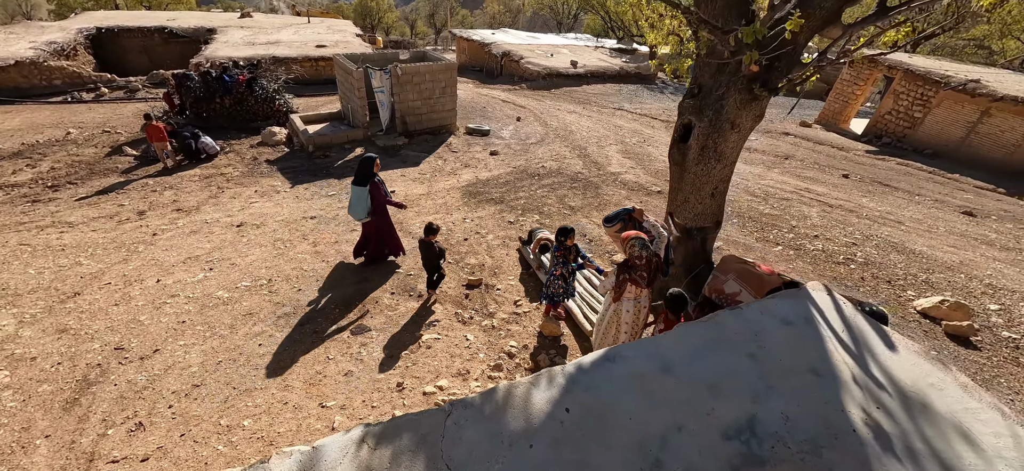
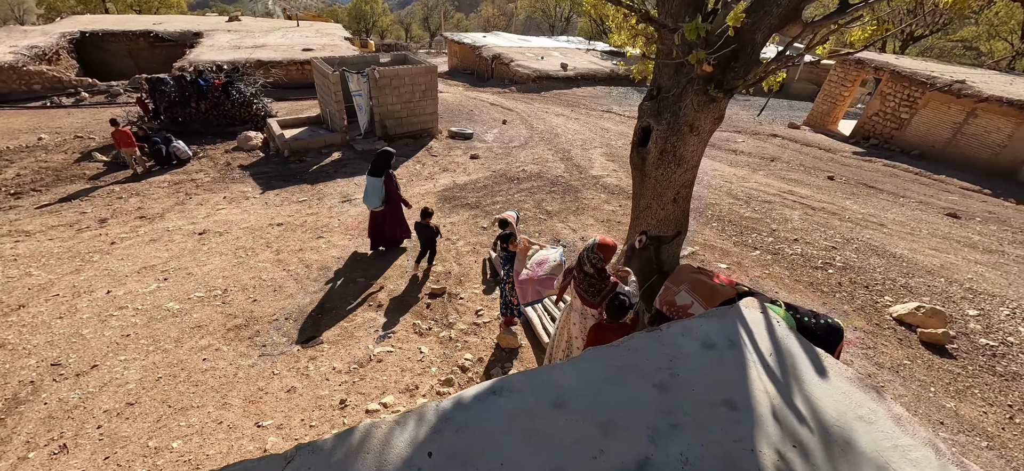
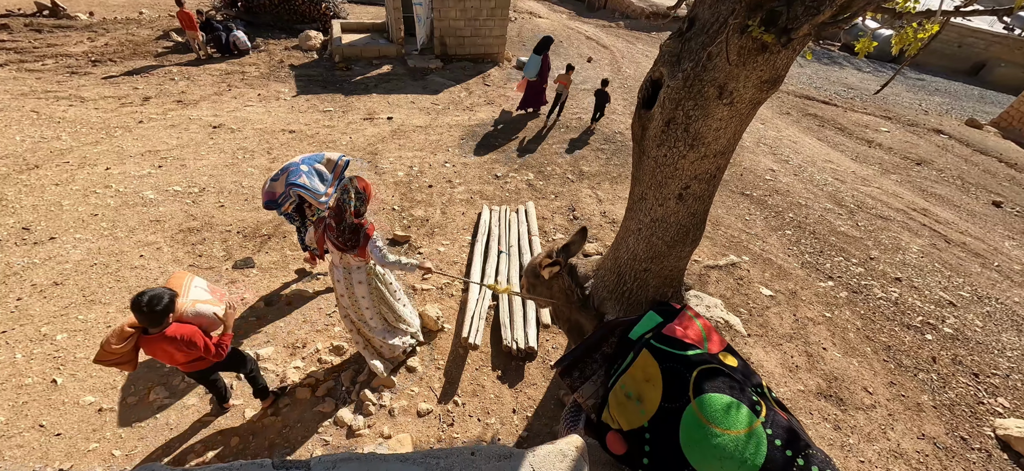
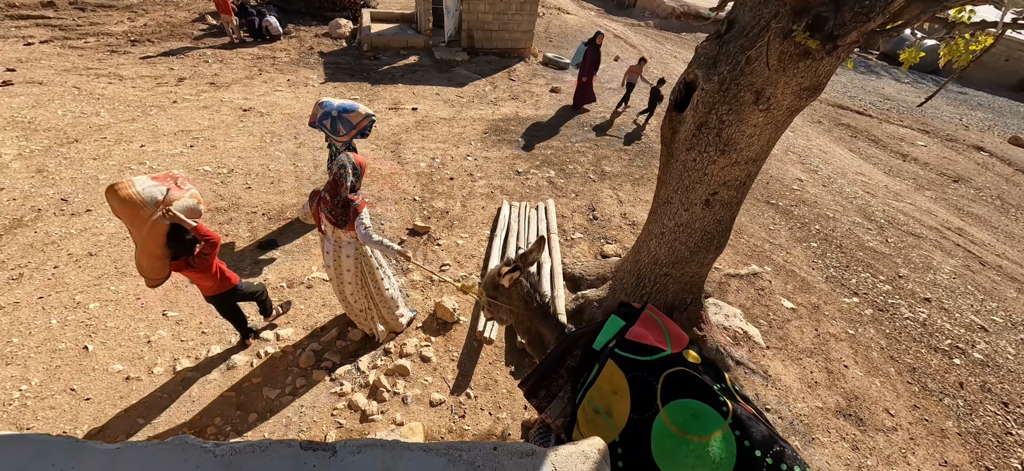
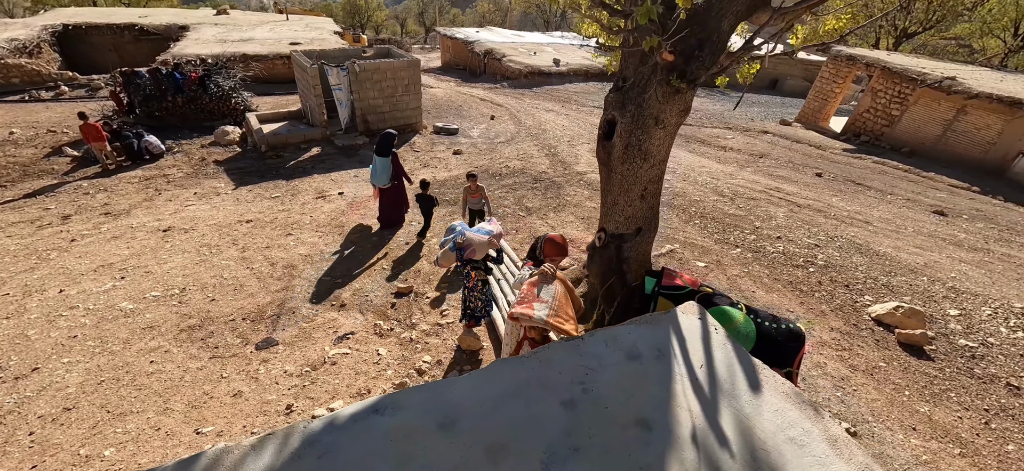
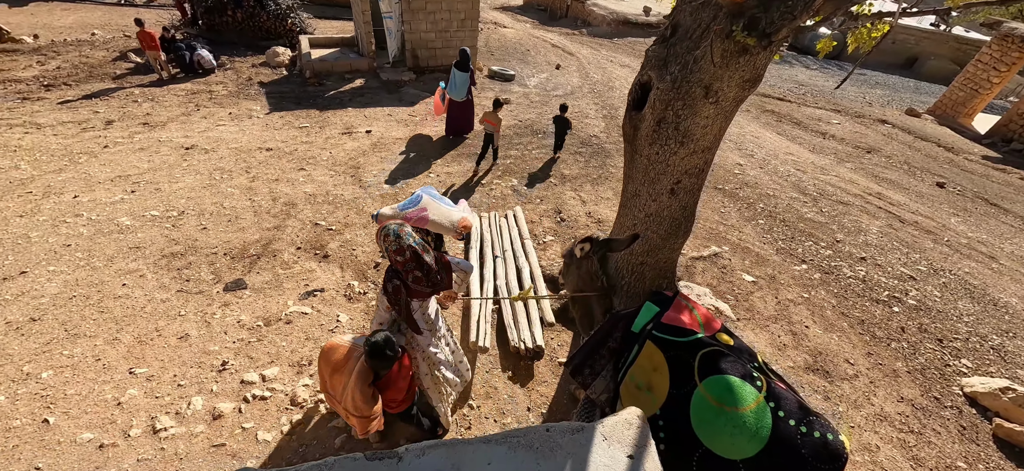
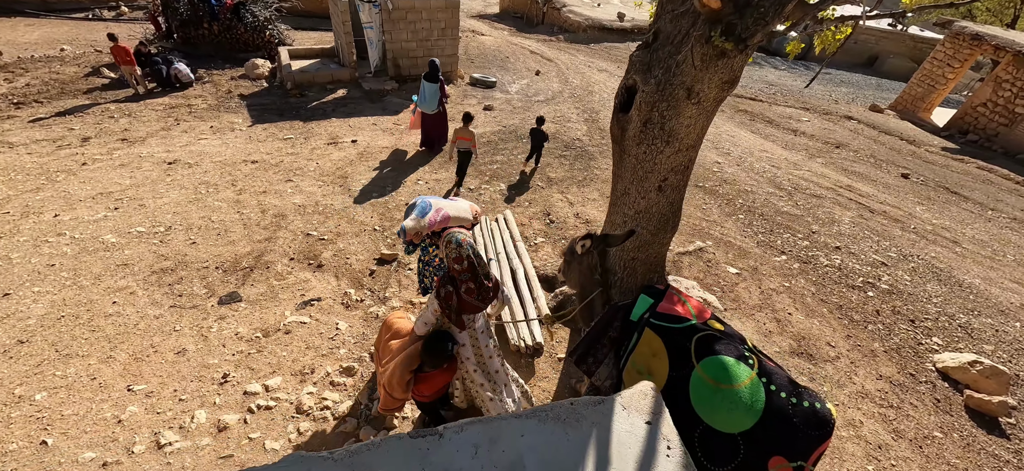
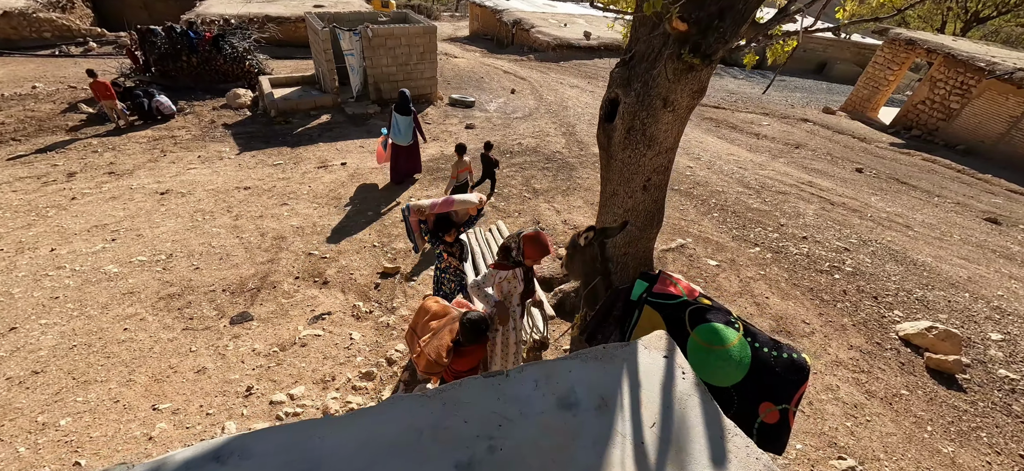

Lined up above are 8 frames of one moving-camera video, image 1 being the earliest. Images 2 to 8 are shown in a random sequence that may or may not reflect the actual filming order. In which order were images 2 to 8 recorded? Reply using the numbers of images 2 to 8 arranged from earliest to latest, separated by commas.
2, 5, 8, 7, 6, 3, 4
